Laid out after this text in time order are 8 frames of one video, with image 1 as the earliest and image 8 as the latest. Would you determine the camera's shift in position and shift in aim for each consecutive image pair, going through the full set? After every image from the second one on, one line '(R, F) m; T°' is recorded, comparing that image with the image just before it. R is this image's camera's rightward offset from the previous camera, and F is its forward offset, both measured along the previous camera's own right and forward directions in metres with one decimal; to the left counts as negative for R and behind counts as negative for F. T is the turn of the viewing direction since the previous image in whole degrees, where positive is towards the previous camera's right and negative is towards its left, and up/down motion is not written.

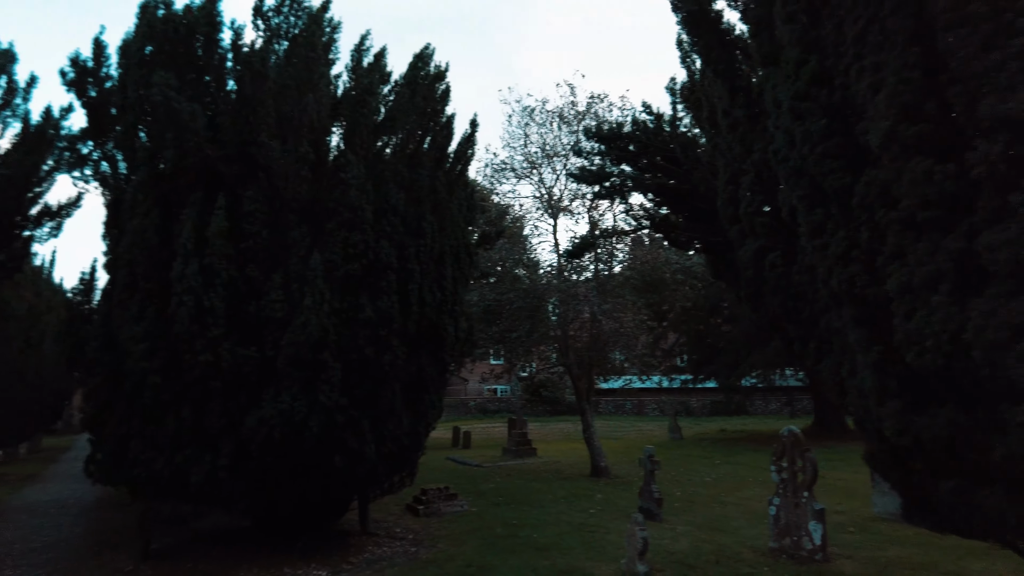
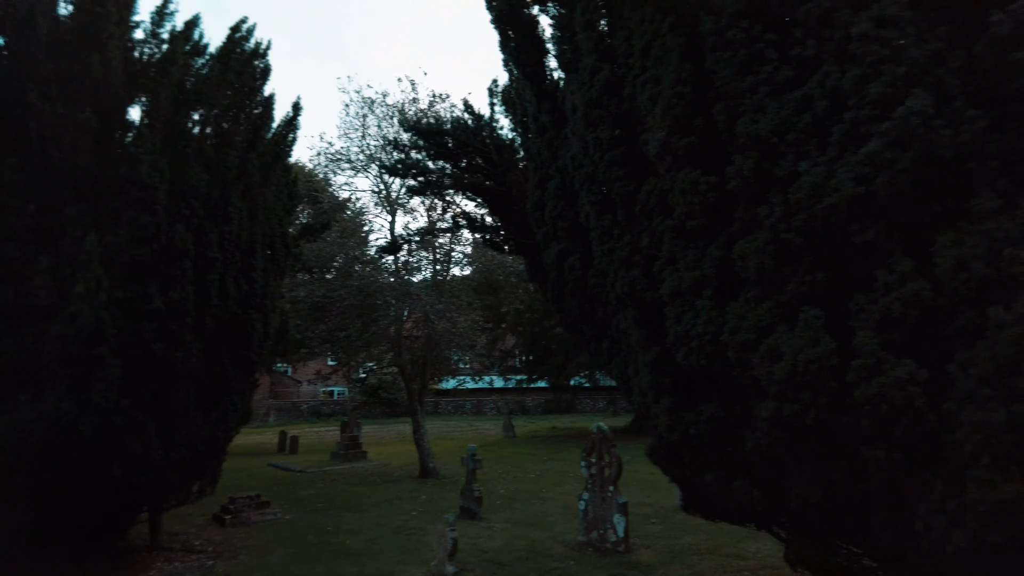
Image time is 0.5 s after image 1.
(+0.3, +0.1) m; +13°
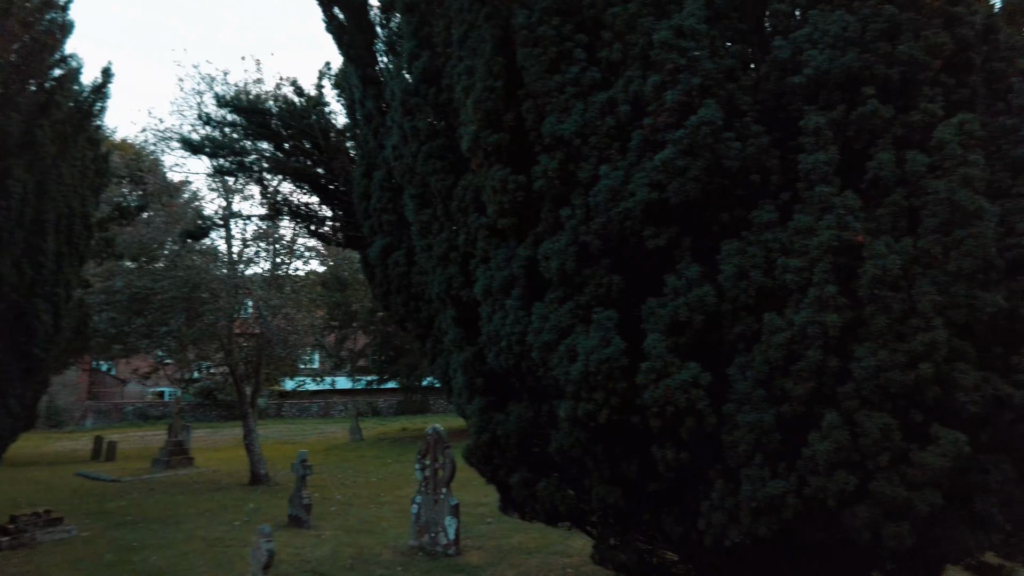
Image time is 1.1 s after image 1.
(+0.3, +0.1) m; +12°
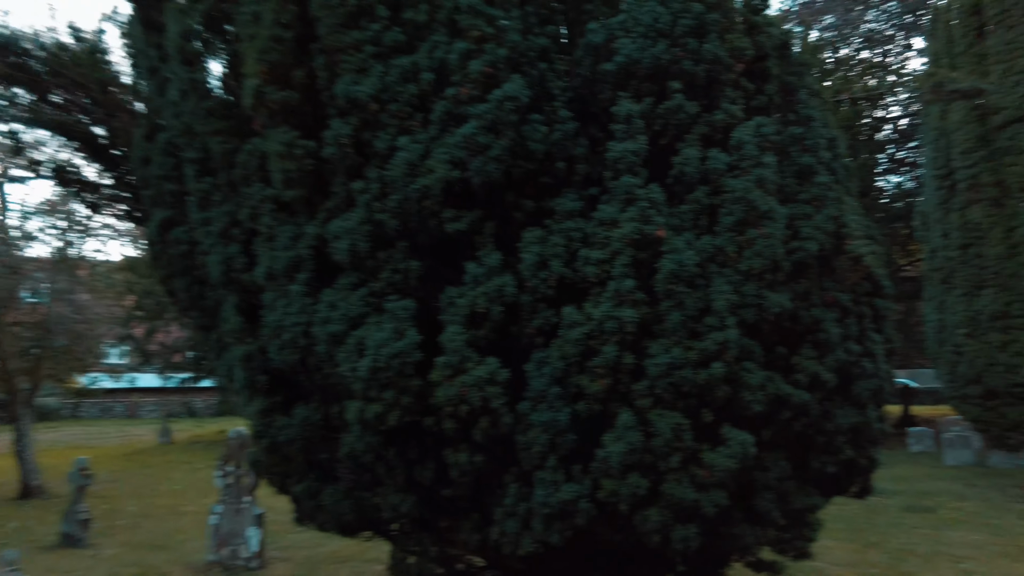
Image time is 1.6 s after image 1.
(+0.2, +0.3) m; +13°
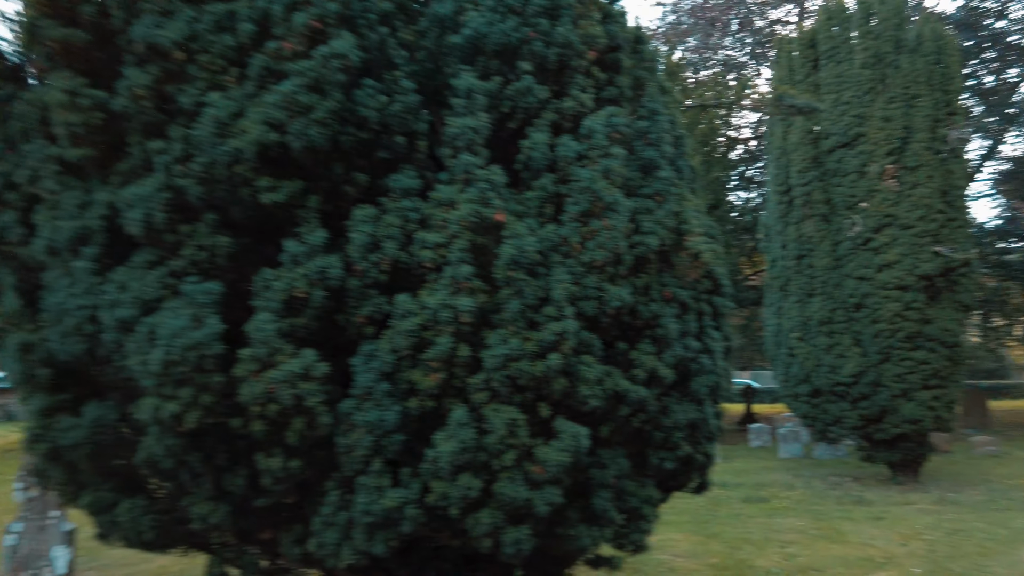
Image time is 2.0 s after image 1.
(+0.2, +0.2) m; +11°
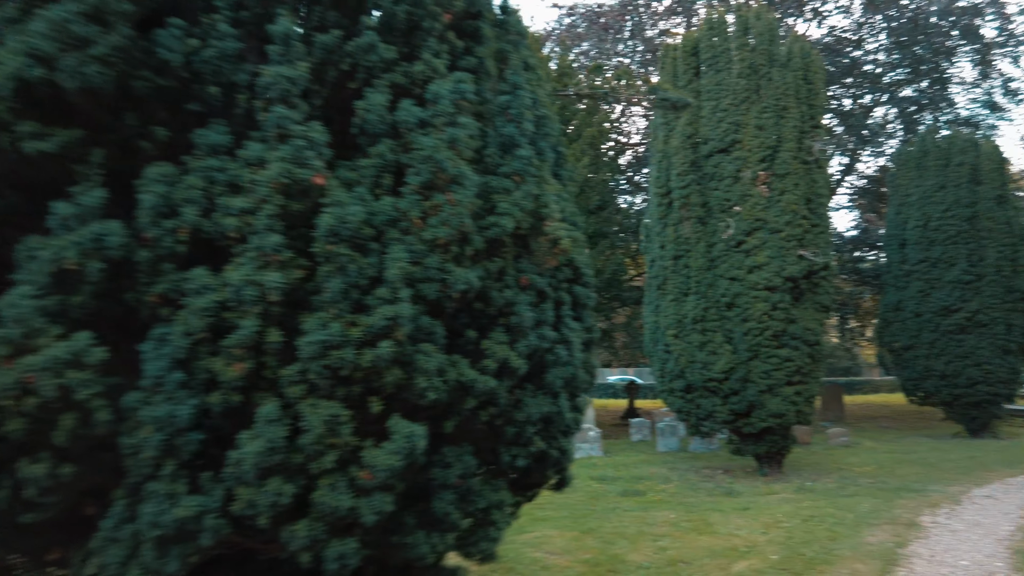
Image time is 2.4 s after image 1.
(+0.2, +0.2) m; +9°
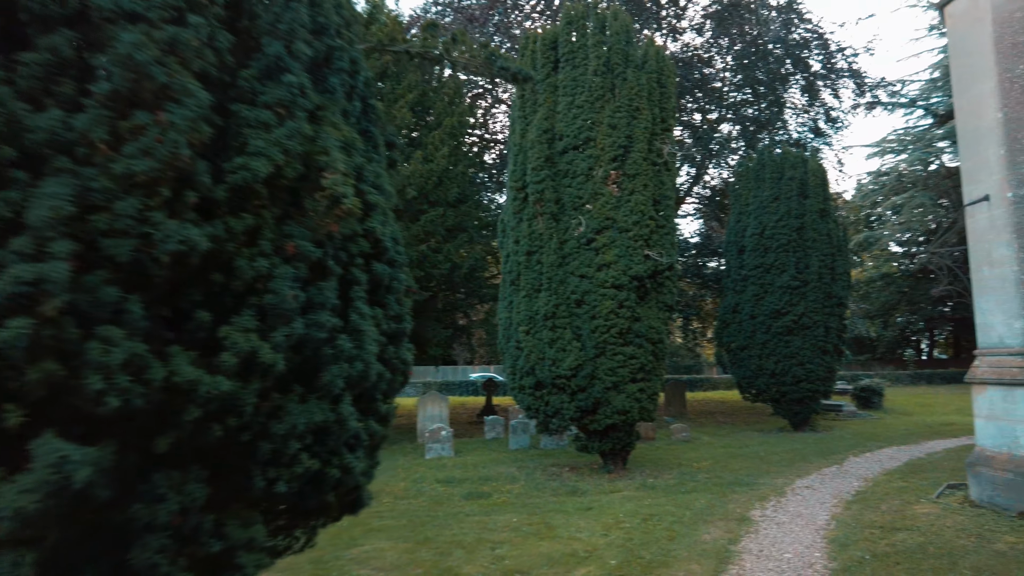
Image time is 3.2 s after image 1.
(+0.3, +0.5) m; +12°
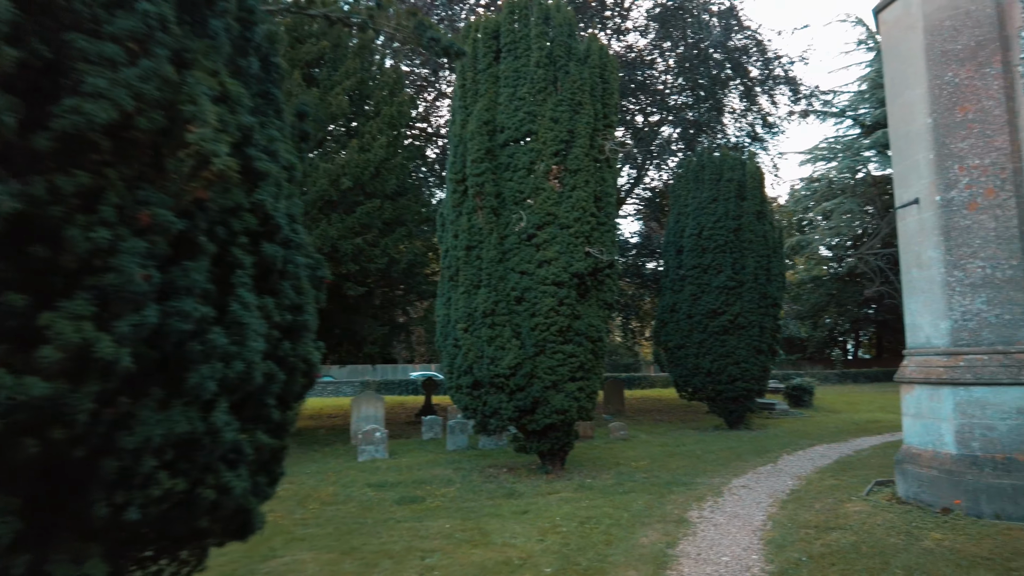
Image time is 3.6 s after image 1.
(+0.1, +0.3) m; +5°
